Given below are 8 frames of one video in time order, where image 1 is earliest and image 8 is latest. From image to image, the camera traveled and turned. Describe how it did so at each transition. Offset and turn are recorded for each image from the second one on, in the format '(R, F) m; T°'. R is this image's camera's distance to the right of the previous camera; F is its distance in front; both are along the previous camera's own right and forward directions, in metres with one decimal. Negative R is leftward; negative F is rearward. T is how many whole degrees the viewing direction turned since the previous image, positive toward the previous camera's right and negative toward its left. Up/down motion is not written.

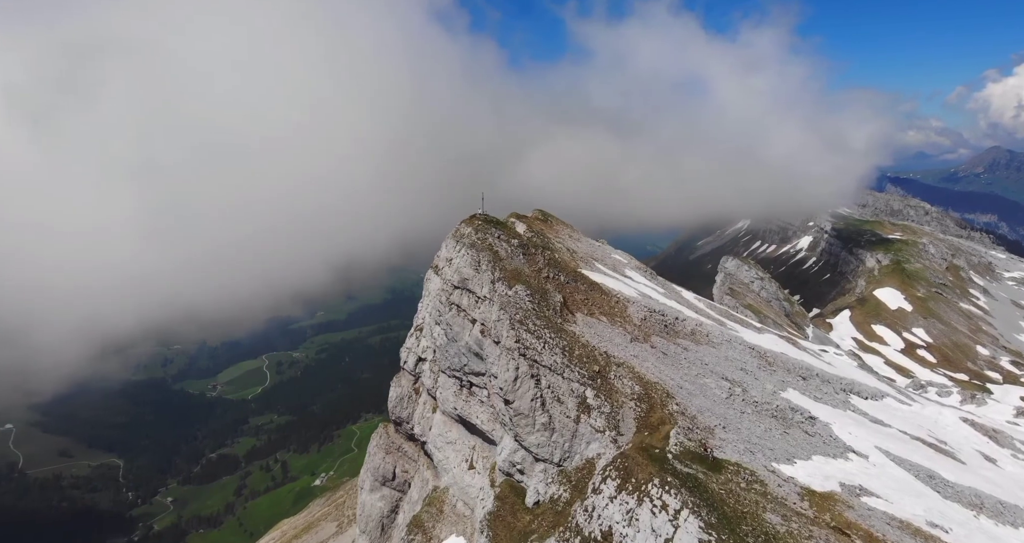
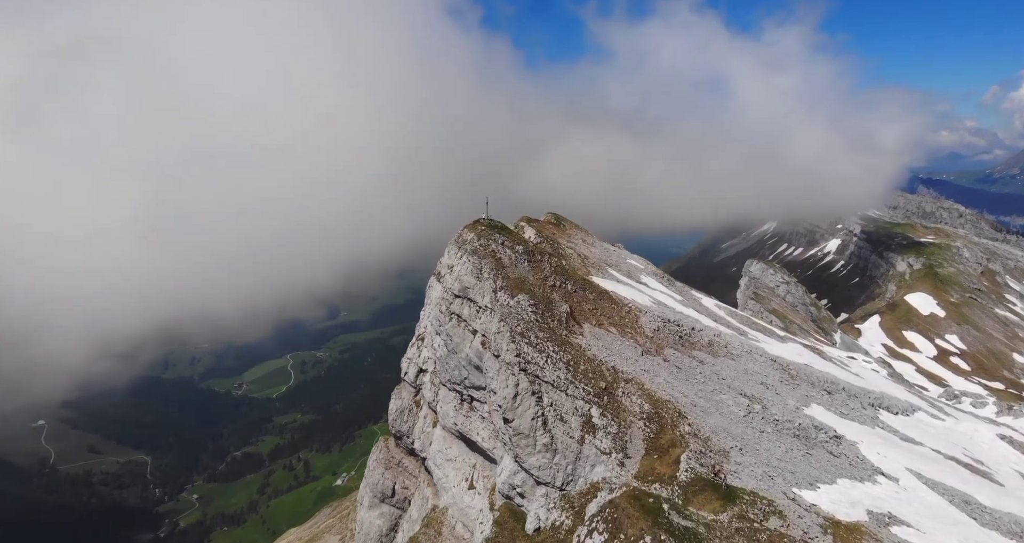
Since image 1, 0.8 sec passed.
(+1.7, +3.2) m; -2°
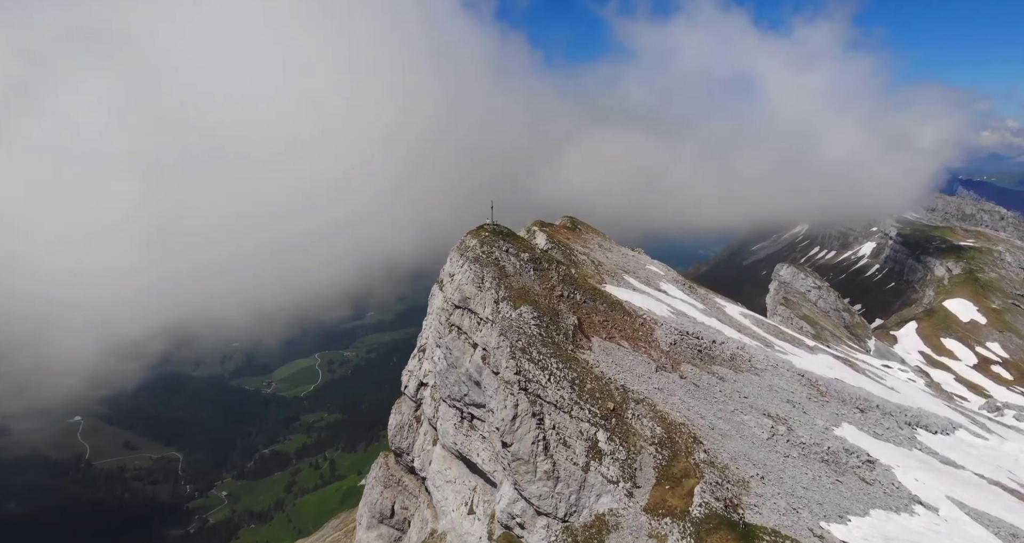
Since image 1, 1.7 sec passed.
(+1.9, +3.8) m; -2°
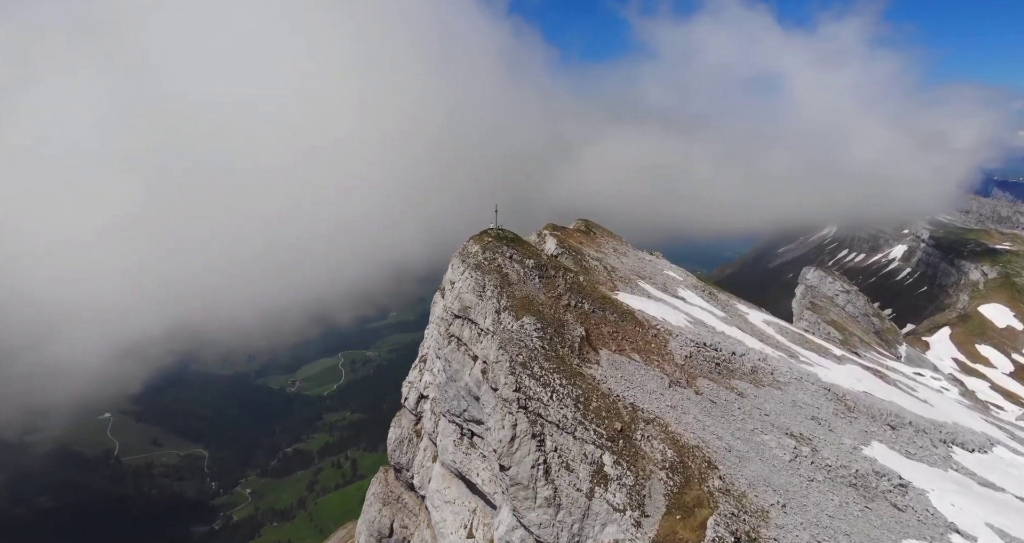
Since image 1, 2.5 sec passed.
(+1.5, +3.2) m; -2°
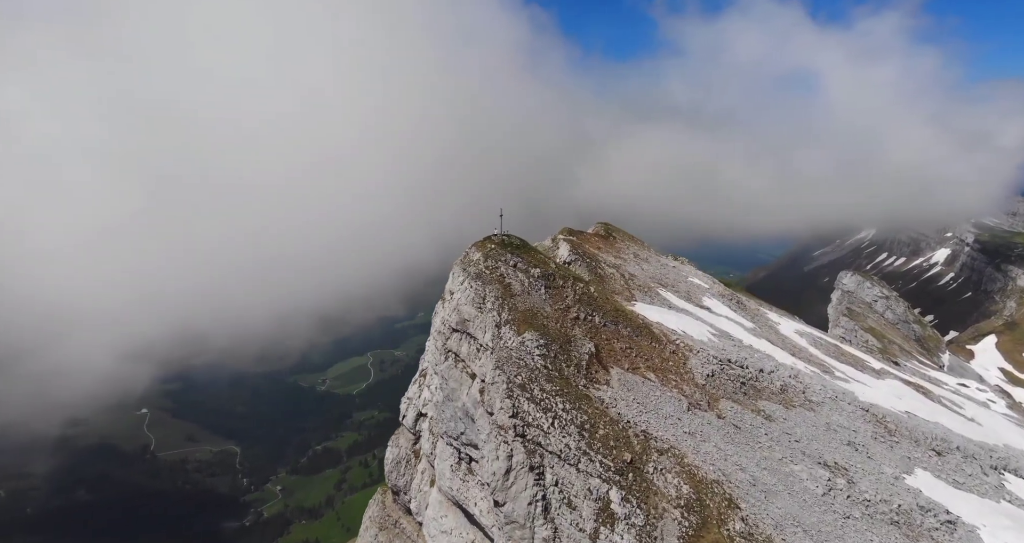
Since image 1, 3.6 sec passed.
(+1.9, +4.3) m; -3°
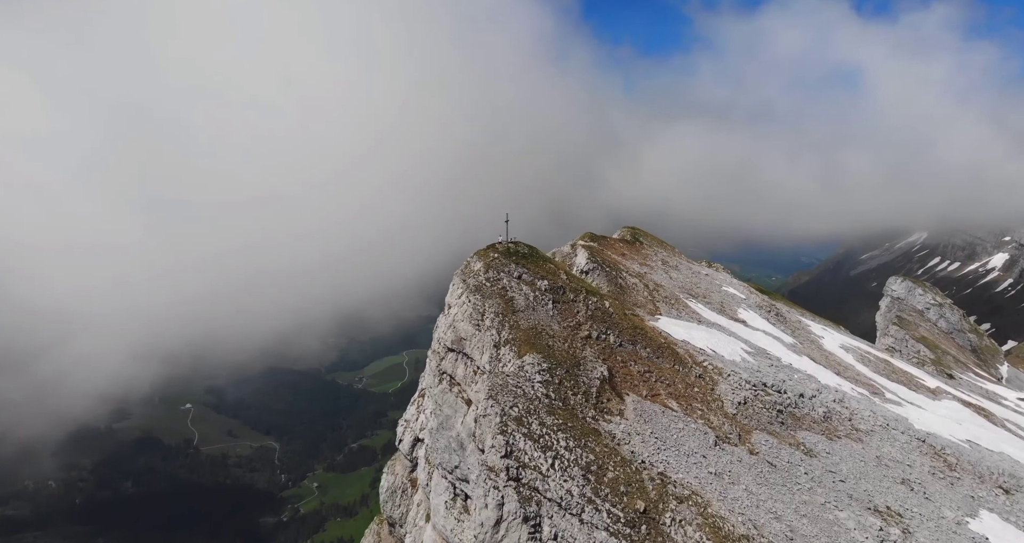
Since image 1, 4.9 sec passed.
(+2.2, +5.4) m; -3°
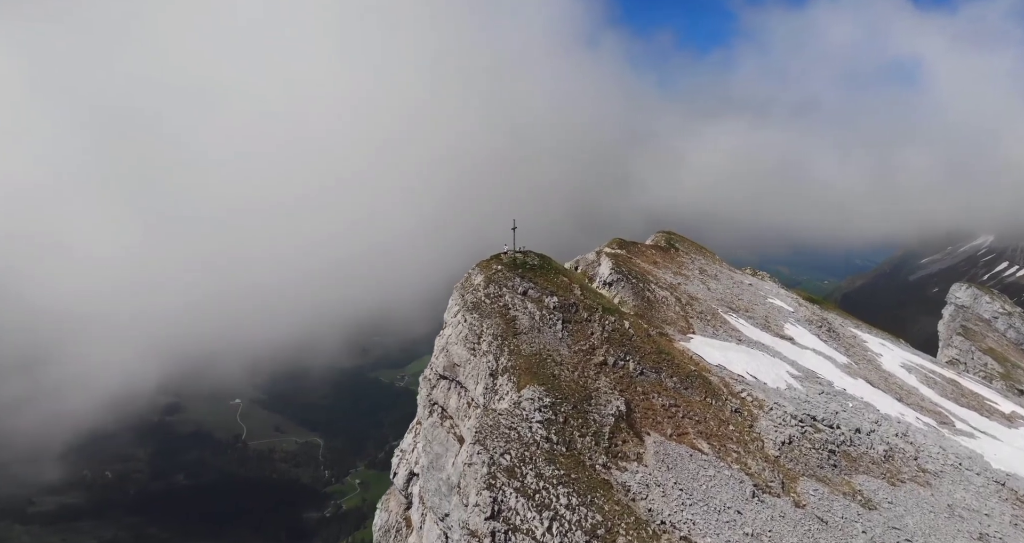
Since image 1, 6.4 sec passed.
(+2.3, +5.9) m; -4°
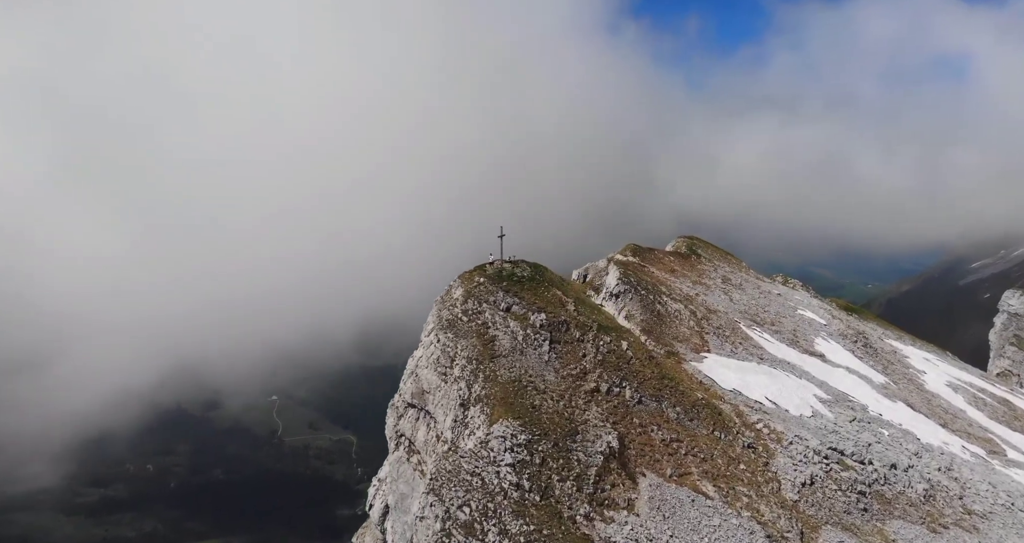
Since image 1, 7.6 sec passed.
(+2.7, +4.3) m; -3°
